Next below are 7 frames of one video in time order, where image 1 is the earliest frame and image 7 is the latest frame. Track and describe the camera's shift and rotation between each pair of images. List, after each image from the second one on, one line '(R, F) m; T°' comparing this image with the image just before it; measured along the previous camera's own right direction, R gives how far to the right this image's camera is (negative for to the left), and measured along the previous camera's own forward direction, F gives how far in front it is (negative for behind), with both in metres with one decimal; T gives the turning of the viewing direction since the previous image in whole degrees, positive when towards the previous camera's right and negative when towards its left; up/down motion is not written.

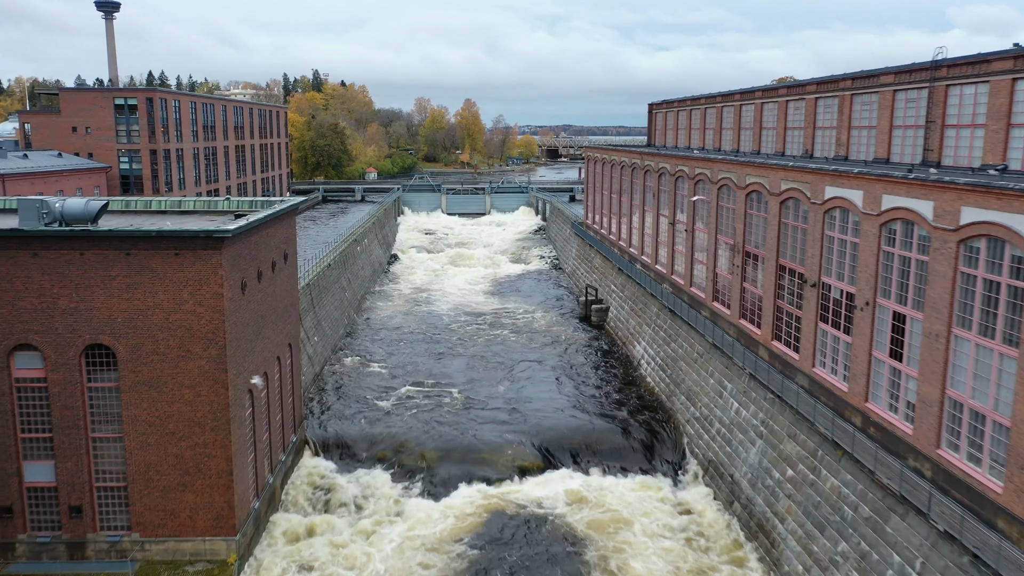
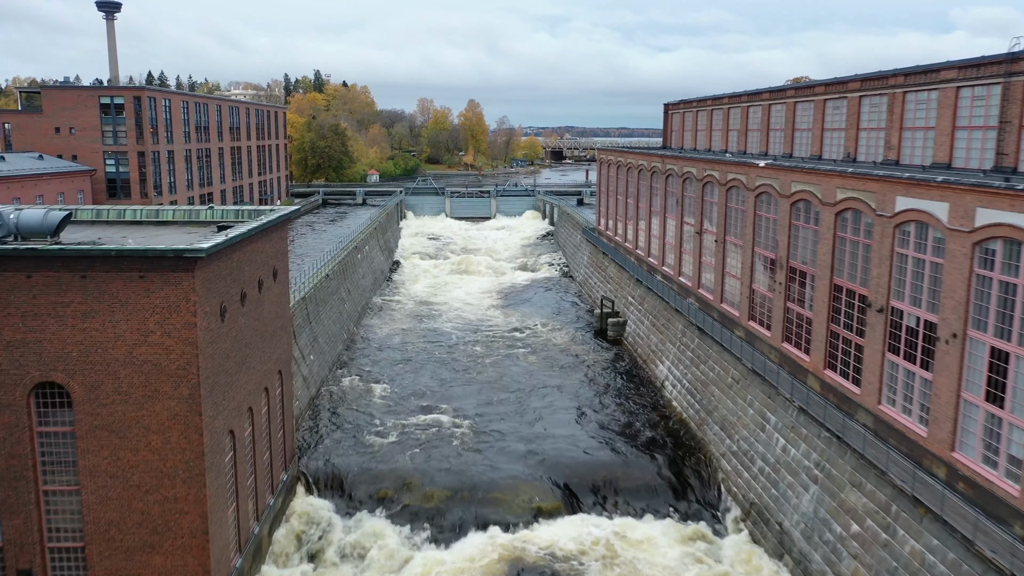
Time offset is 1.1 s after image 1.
(-0.4, +2.7) m; 0°
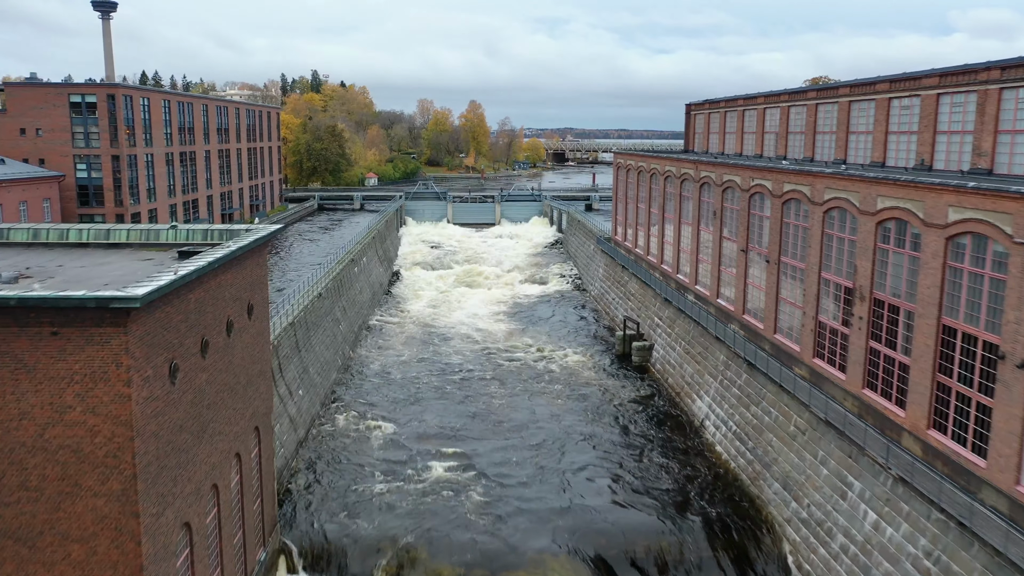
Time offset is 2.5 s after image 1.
(-0.6, +3.9) m; 0°
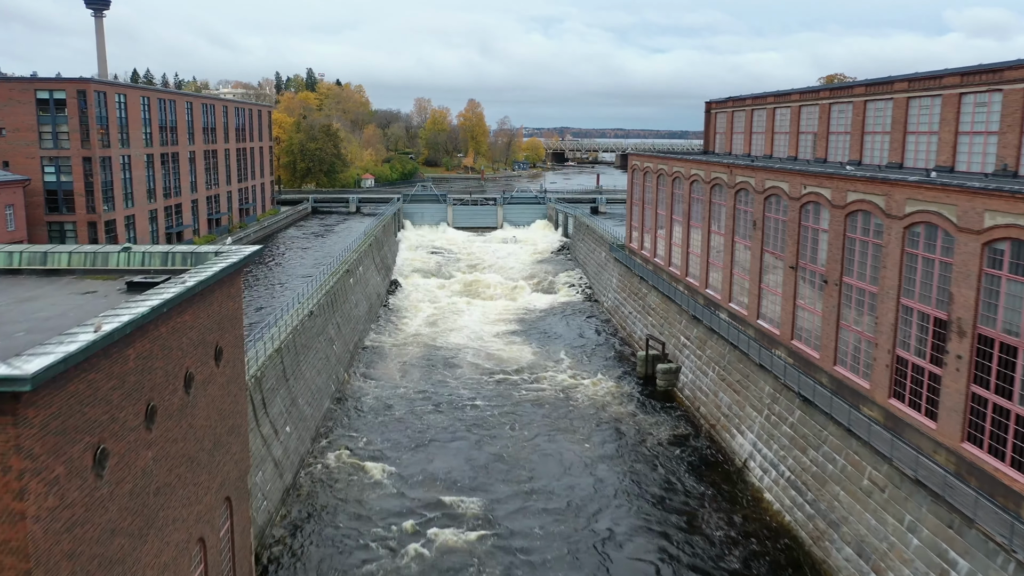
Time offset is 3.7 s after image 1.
(-0.6, +3.4) m; 0°
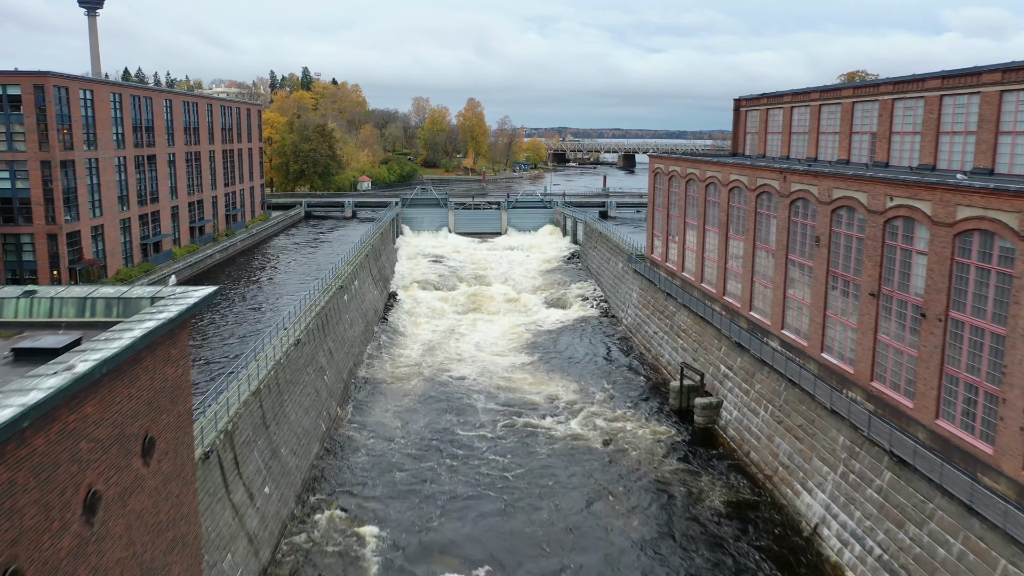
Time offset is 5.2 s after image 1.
(-0.6, +4.0) m; 0°
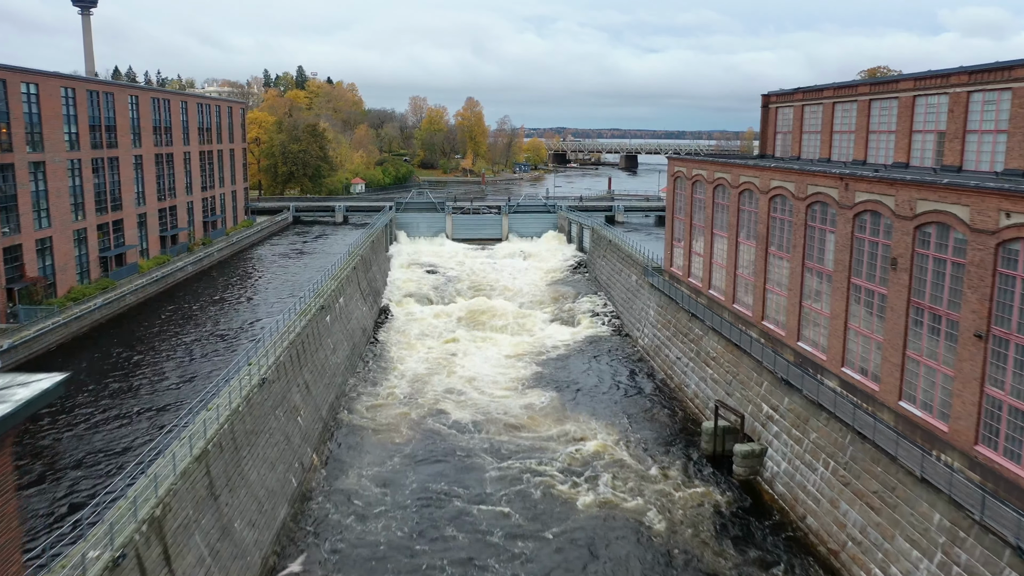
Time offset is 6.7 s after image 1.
(-0.2, +4.2) m; 0°
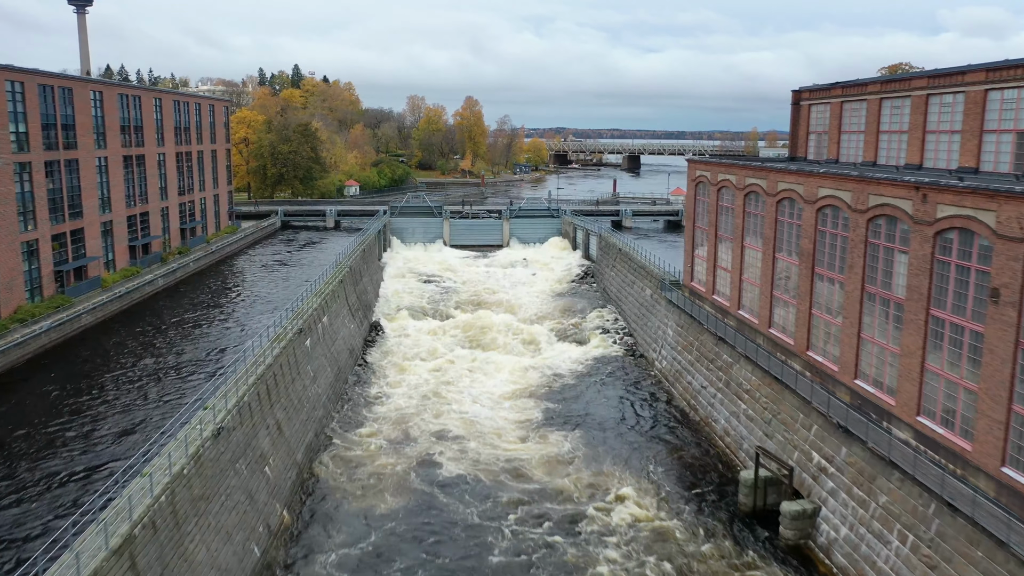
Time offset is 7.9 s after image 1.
(-0.2, +3.7) m; 0°
